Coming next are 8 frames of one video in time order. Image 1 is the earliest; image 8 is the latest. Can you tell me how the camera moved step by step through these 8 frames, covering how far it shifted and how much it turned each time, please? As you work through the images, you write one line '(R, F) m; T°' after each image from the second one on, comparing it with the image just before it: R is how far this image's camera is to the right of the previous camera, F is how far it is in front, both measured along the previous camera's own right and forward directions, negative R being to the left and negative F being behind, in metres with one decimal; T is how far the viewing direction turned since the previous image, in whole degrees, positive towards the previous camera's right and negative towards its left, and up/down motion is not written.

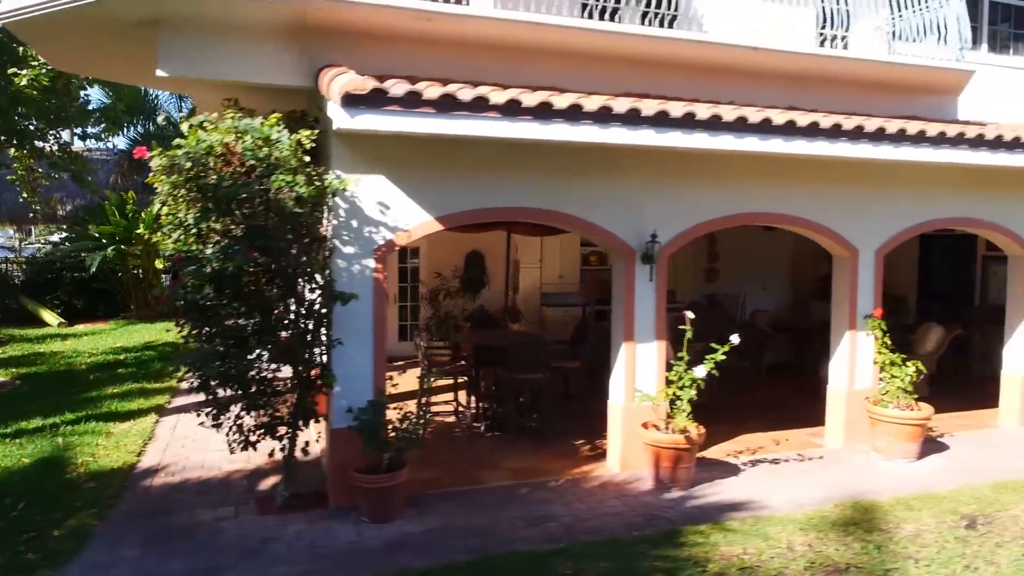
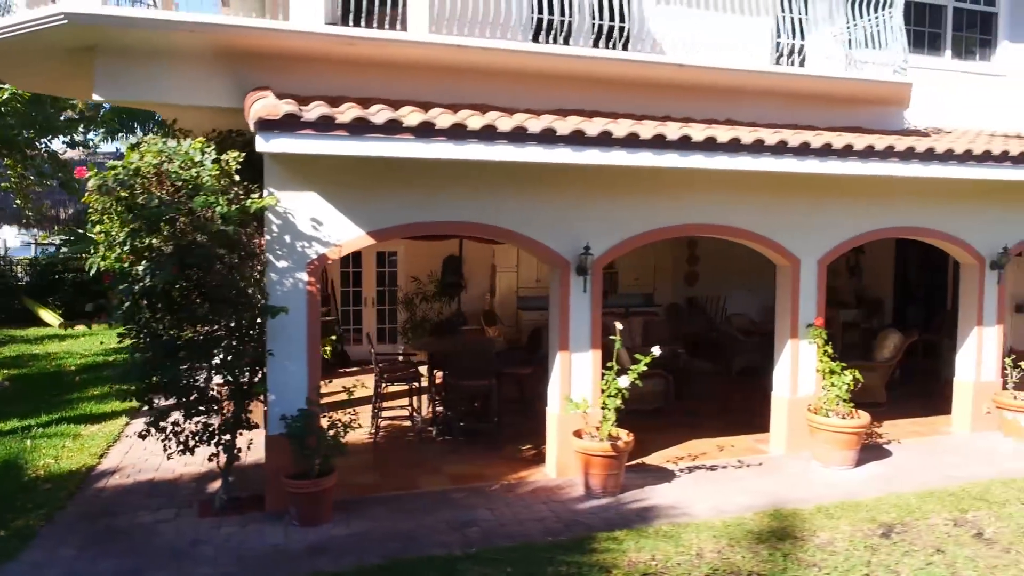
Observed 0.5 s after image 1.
(+0.8, -0.2) m; -2°
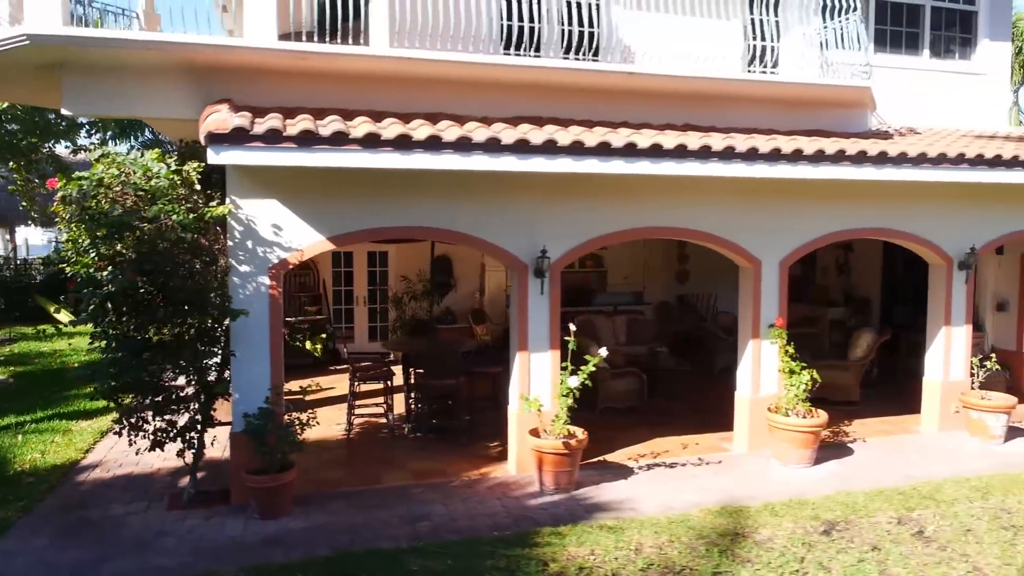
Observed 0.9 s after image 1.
(+0.6, -0.2) m; -2°
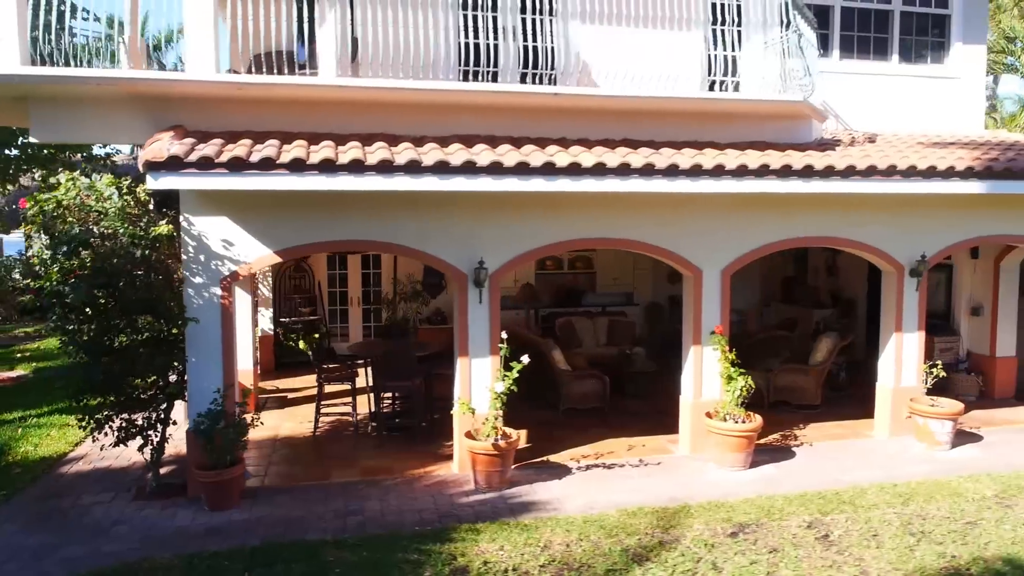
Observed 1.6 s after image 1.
(+1.1, -0.4) m; -4°
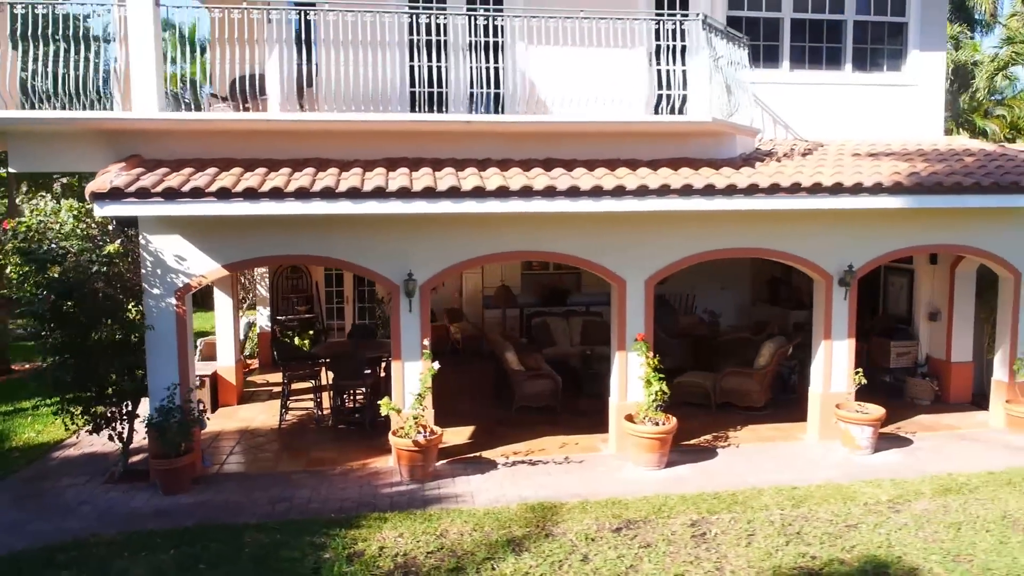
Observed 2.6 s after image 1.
(+1.6, -0.6) m; -5°
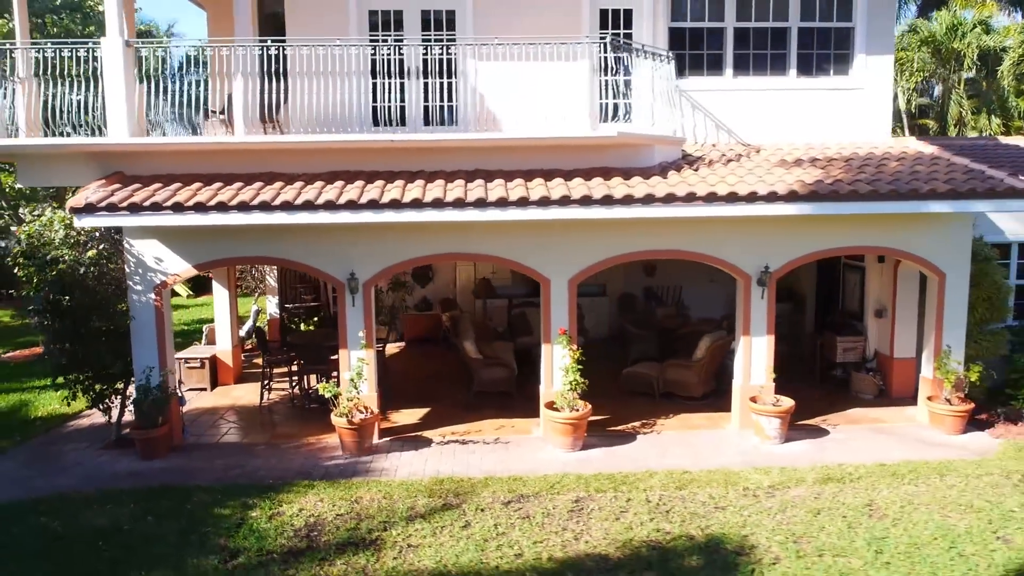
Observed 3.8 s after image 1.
(+1.9, -0.9) m; -6°
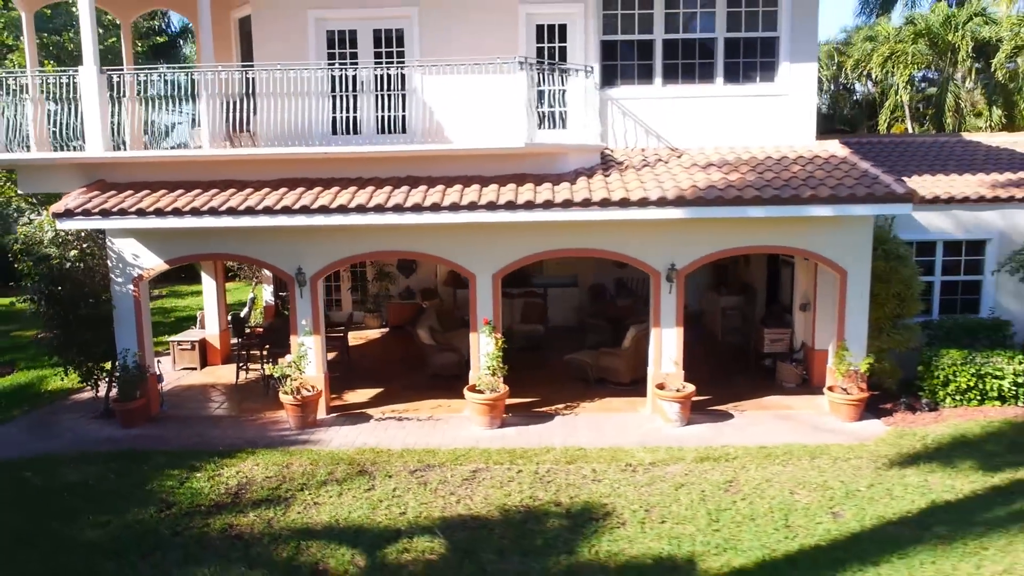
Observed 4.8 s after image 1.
(+1.9, -1.0) m; -4°
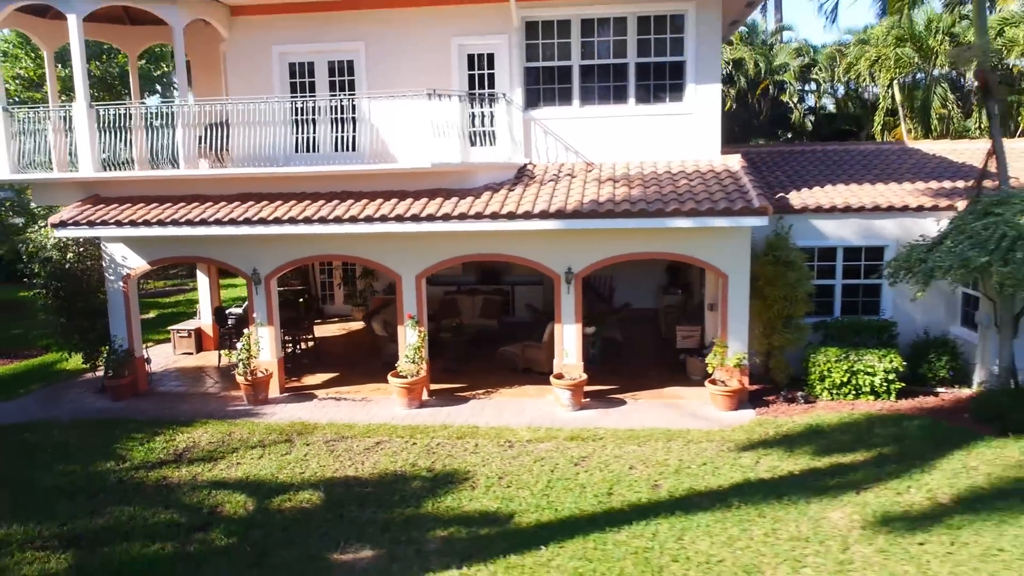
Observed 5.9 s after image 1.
(+2.6, -1.5) m; -6°
